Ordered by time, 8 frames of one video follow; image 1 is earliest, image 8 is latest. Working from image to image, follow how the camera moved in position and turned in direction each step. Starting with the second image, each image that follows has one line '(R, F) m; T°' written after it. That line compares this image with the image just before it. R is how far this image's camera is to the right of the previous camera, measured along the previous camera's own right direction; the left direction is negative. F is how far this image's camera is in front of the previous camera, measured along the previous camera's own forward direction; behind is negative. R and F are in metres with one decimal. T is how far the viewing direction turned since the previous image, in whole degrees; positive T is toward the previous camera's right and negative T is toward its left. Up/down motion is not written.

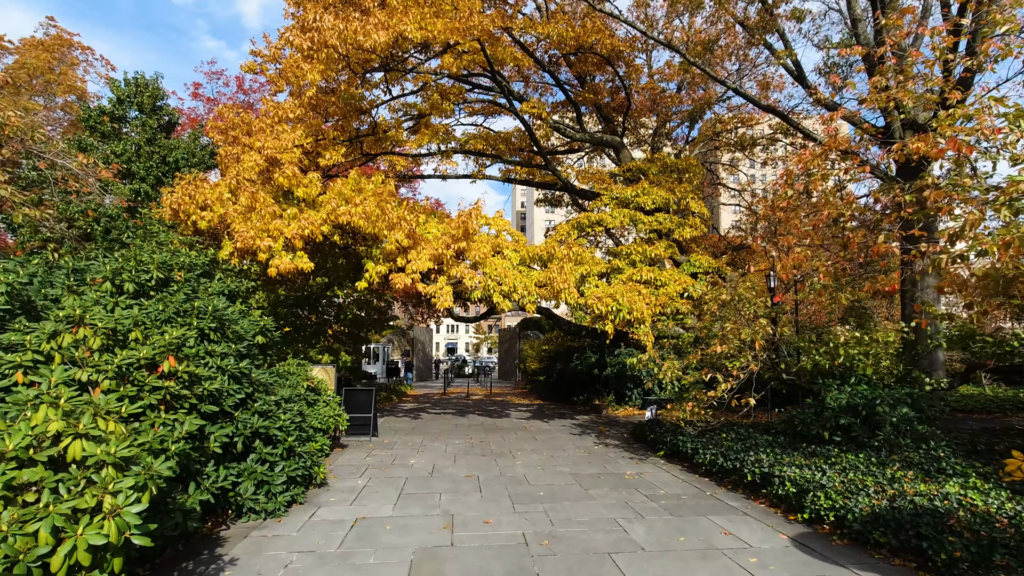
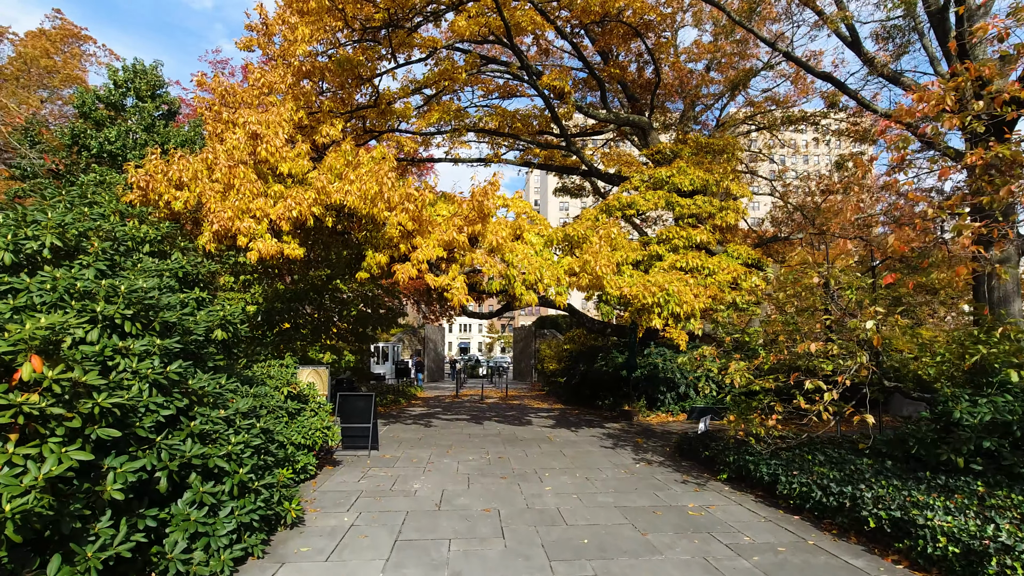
(-0.2, +1.4) m; -1°
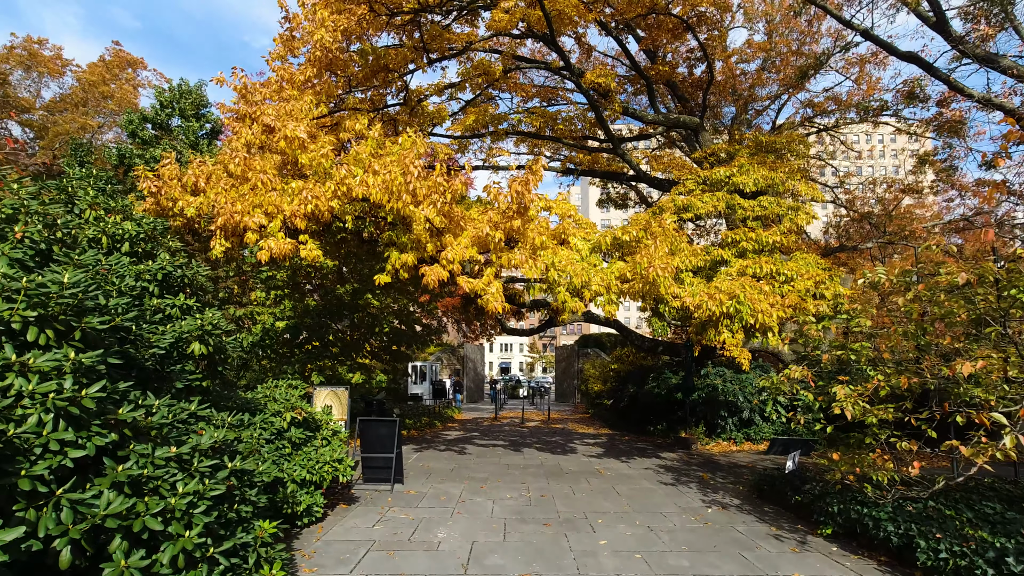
(0.0, +1.1) m; -4°
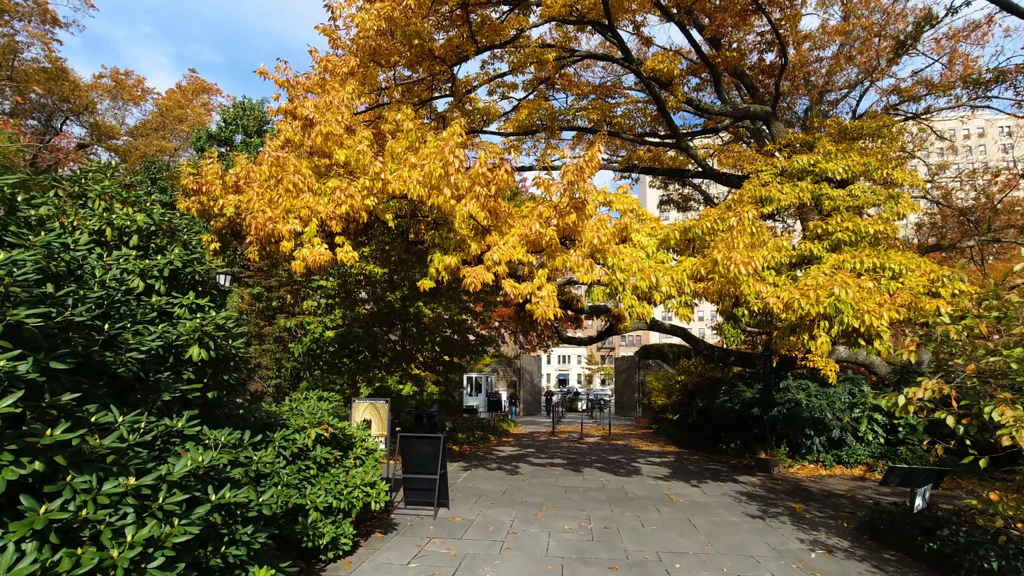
(0.0, +0.8) m; -6°
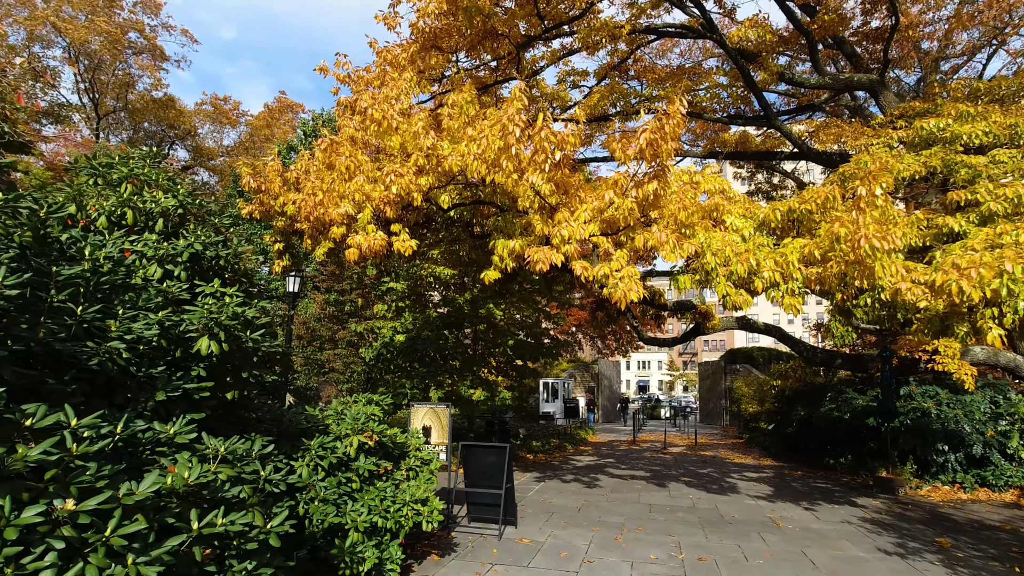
(0.0, +0.7) m; -8°
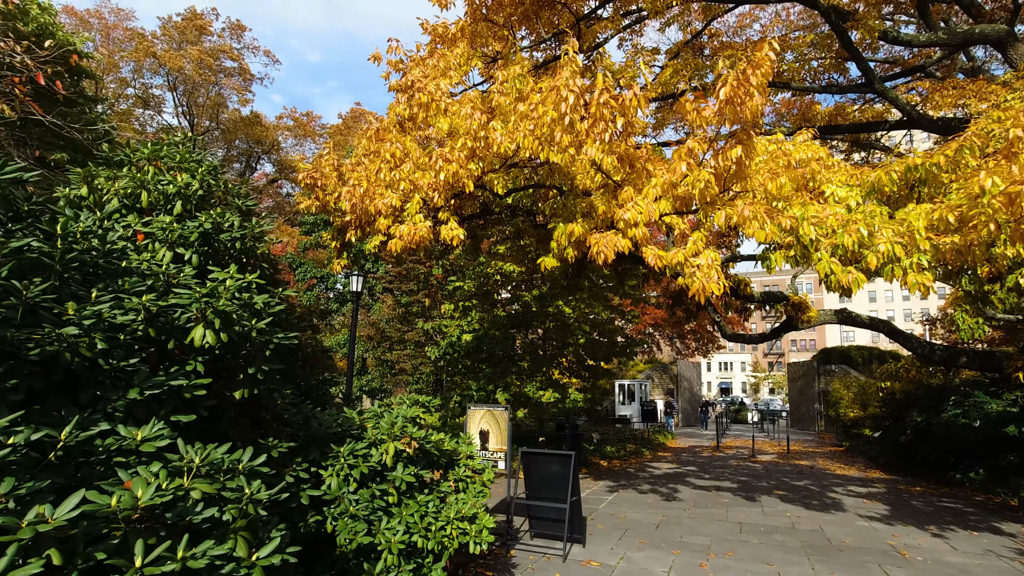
(+0.1, +0.6) m; -8°
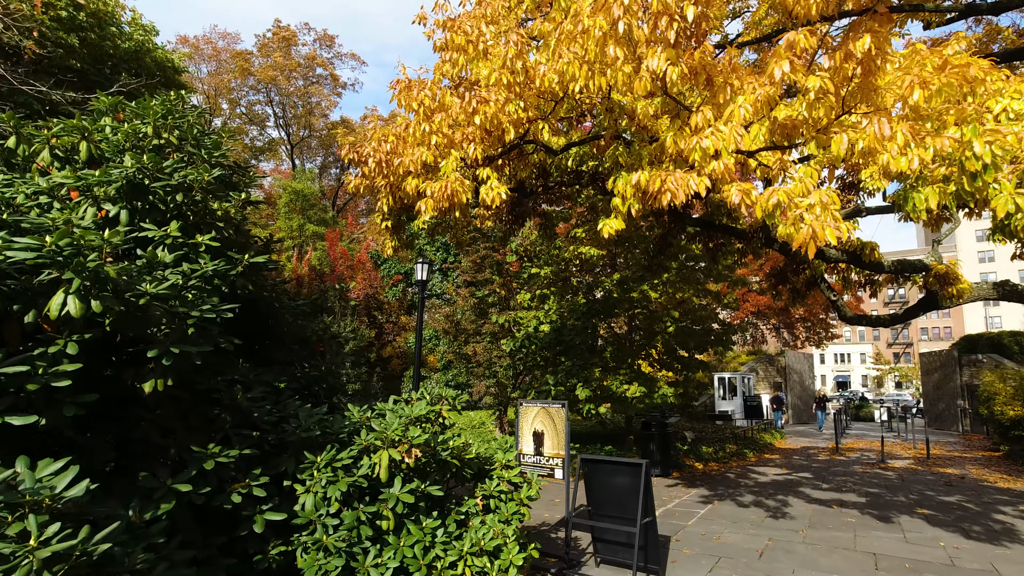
(+0.3, +1.0) m; -9°
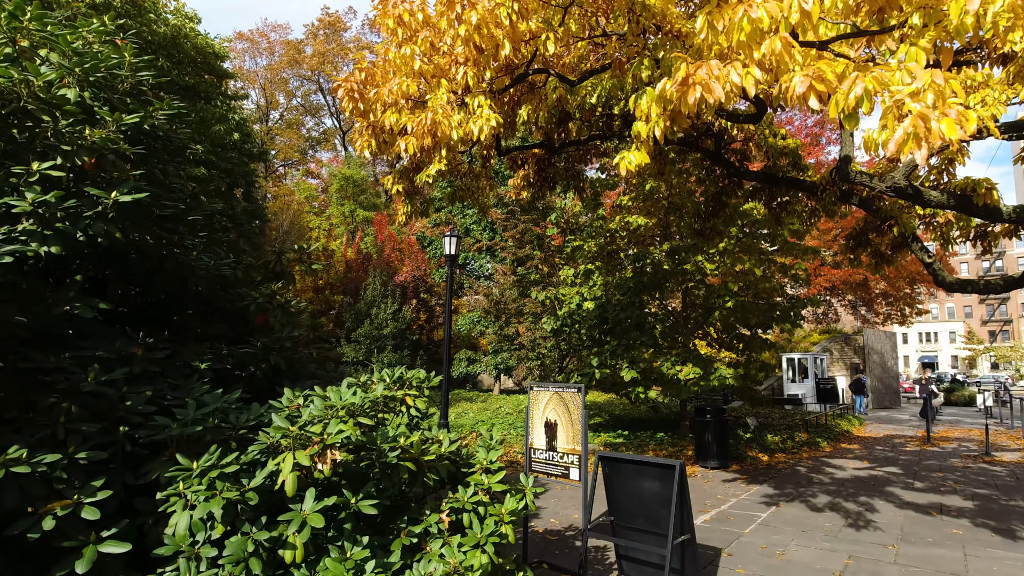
(+0.4, +0.9) m; -6°
